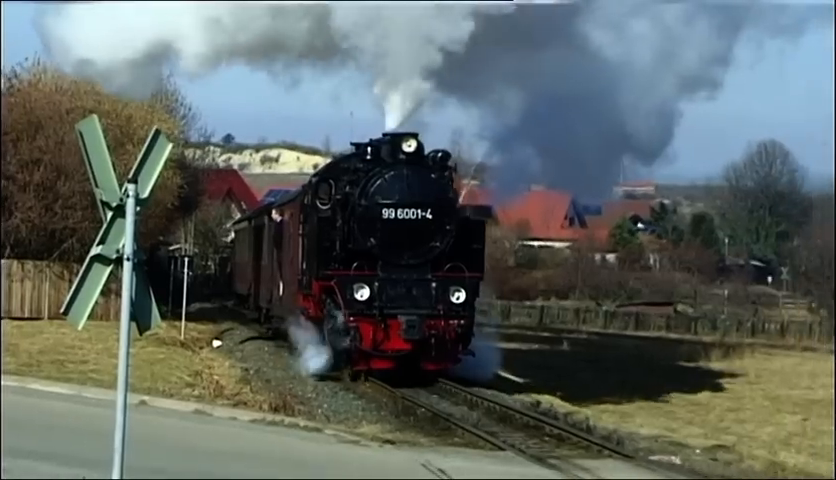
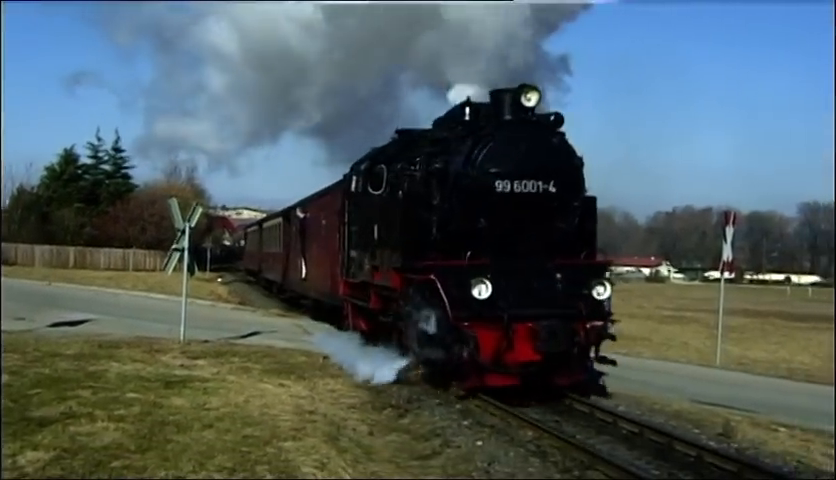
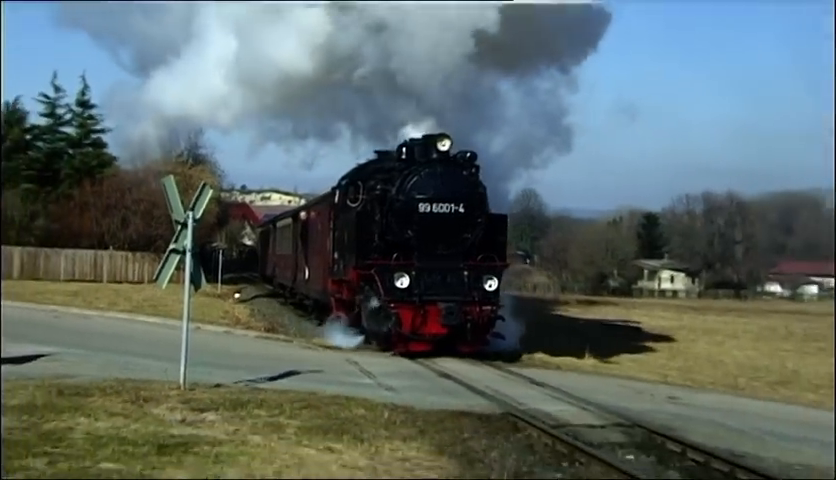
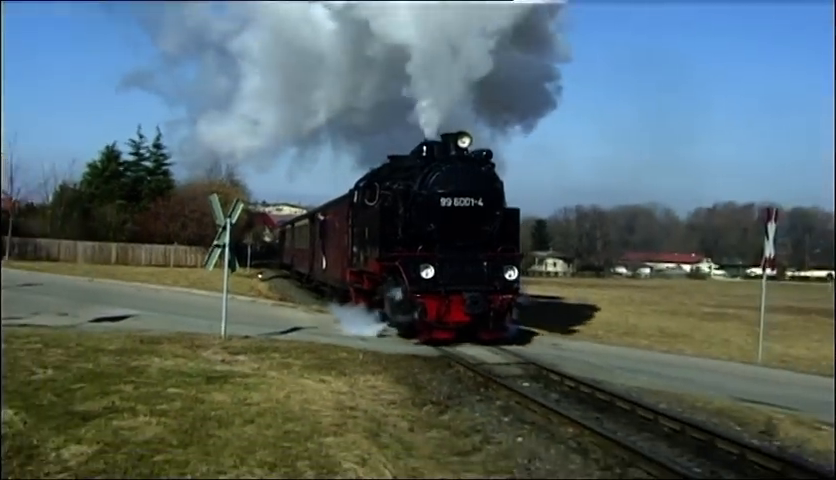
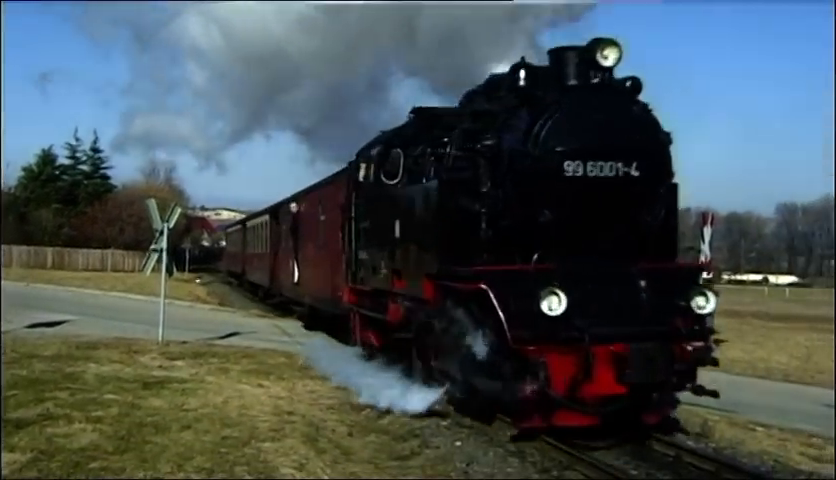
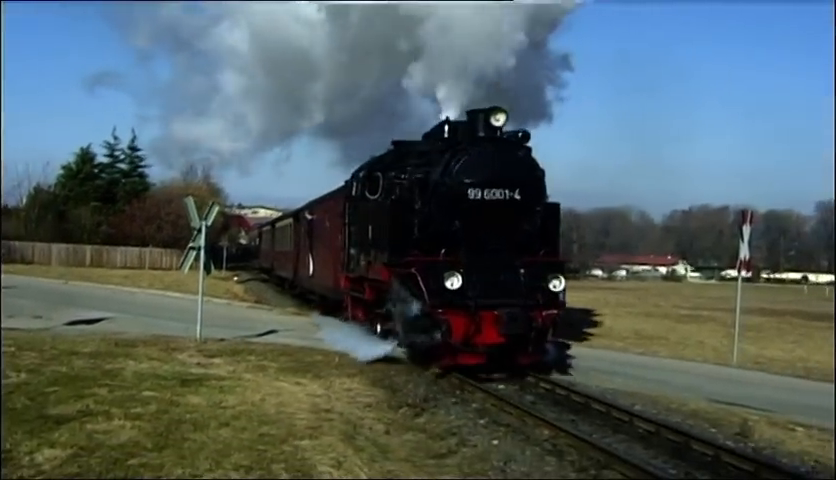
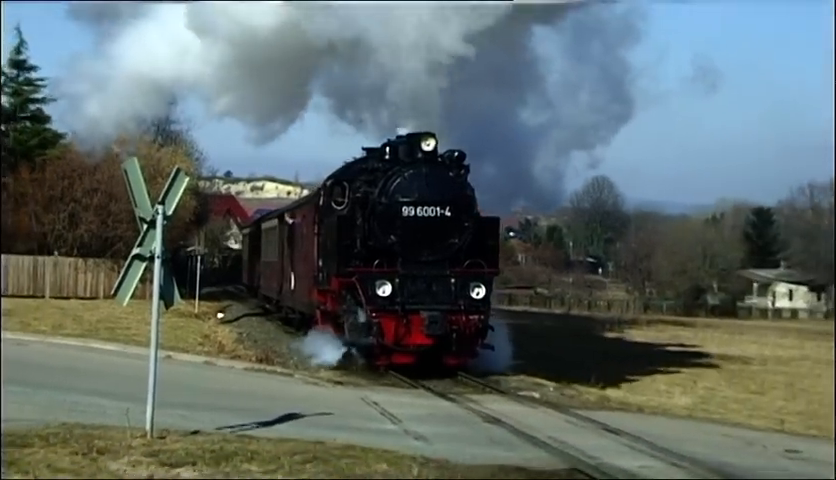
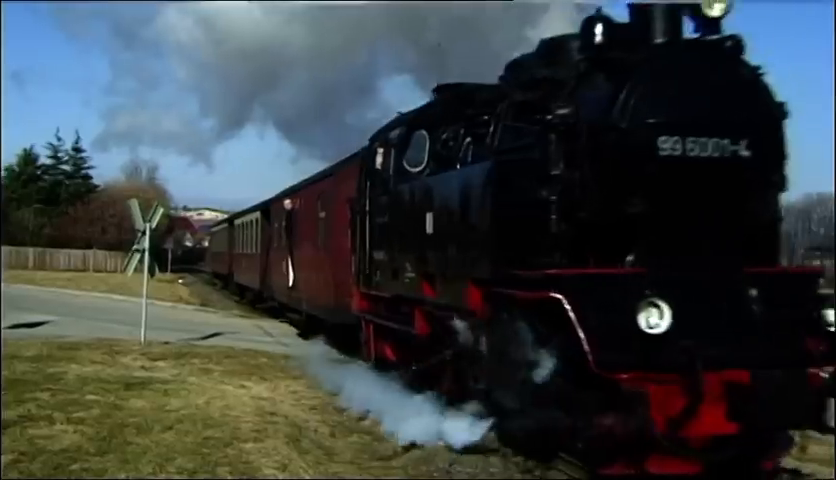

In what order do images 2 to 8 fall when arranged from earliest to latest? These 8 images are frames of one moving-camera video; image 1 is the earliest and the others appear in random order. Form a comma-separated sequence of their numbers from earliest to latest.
7, 3, 4, 6, 2, 5, 8
